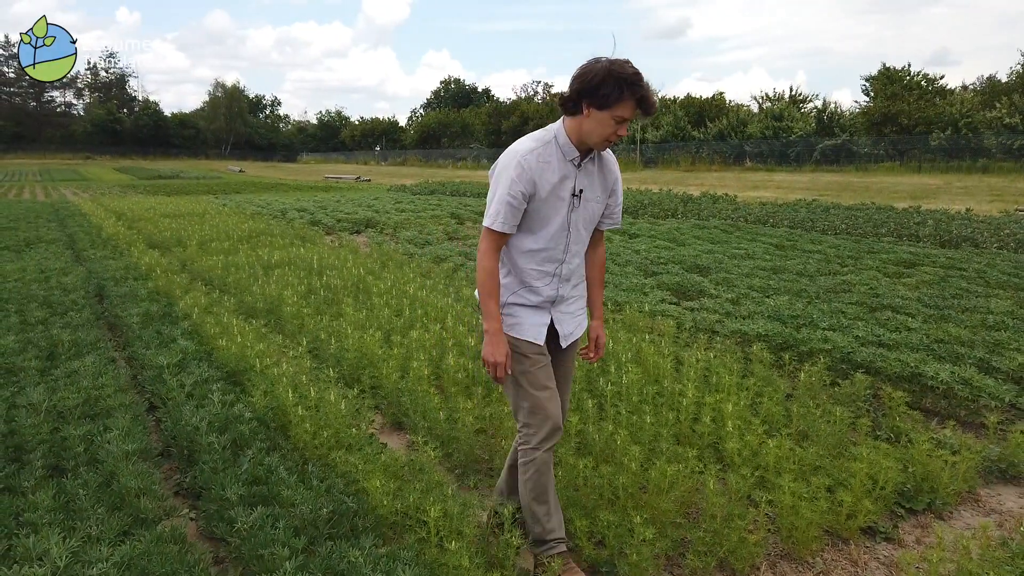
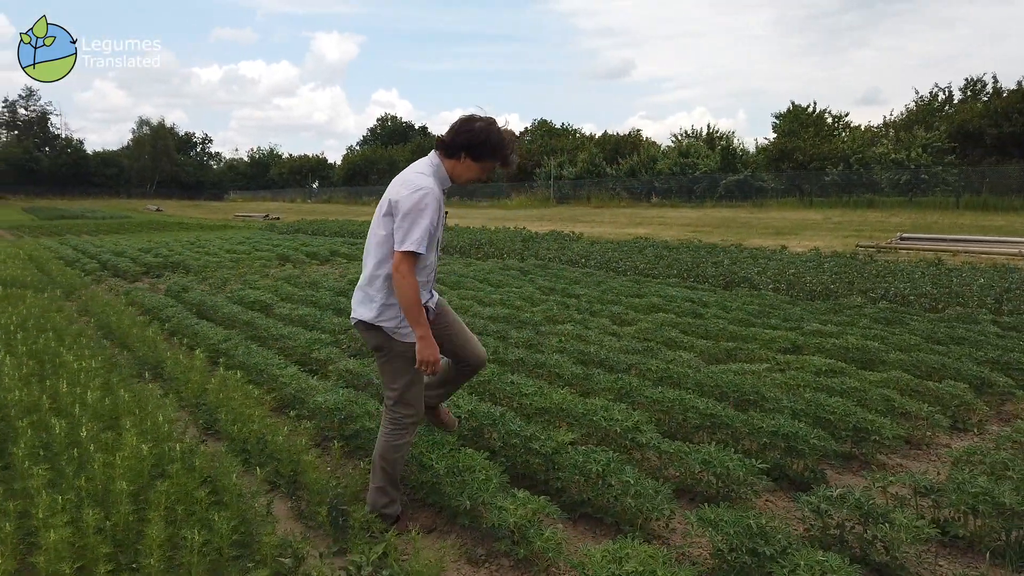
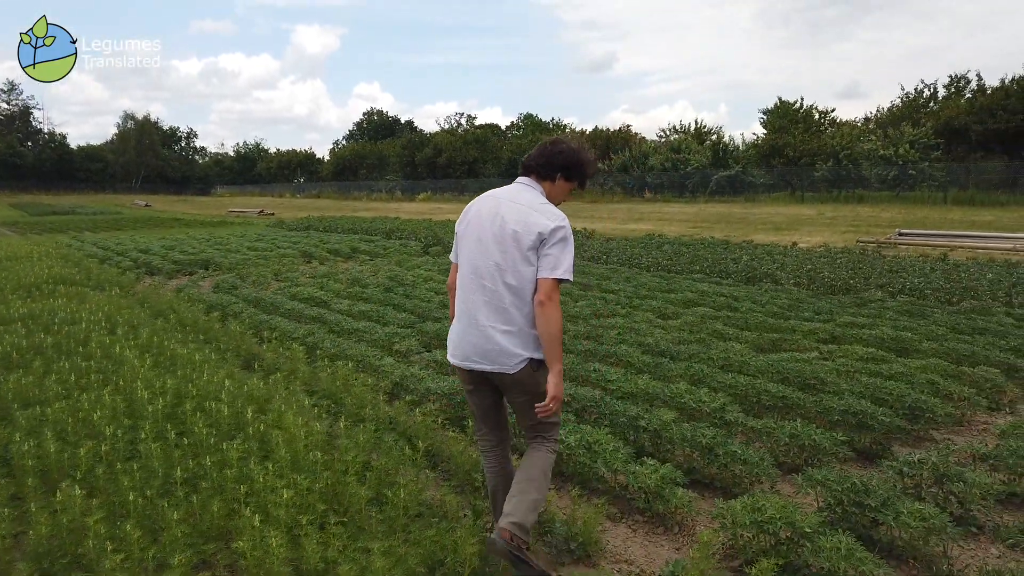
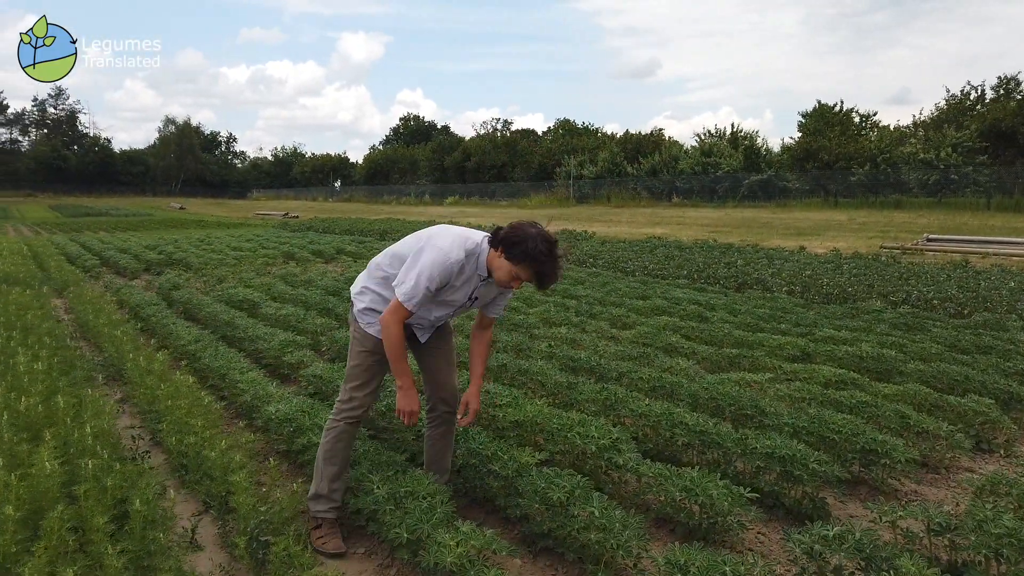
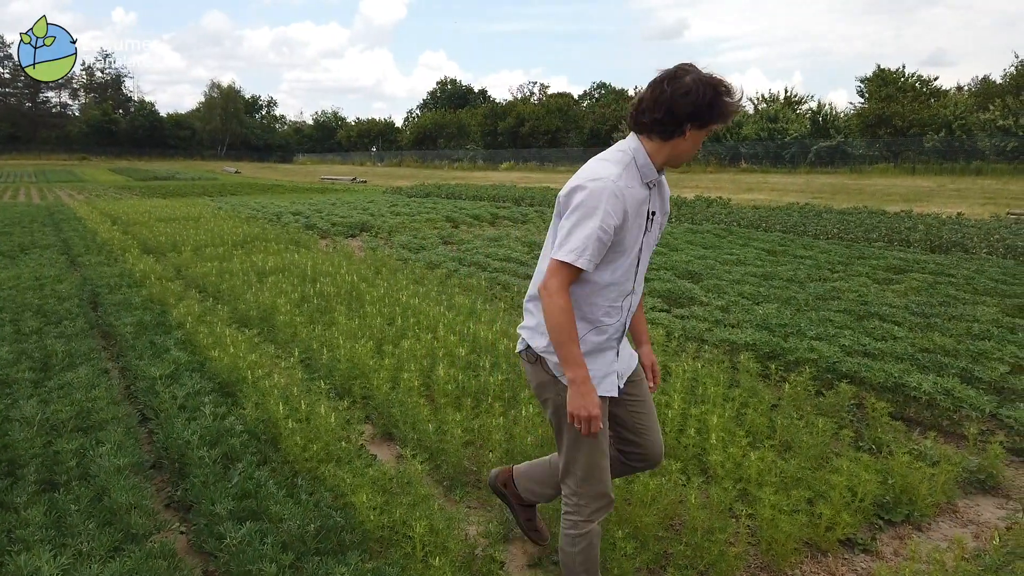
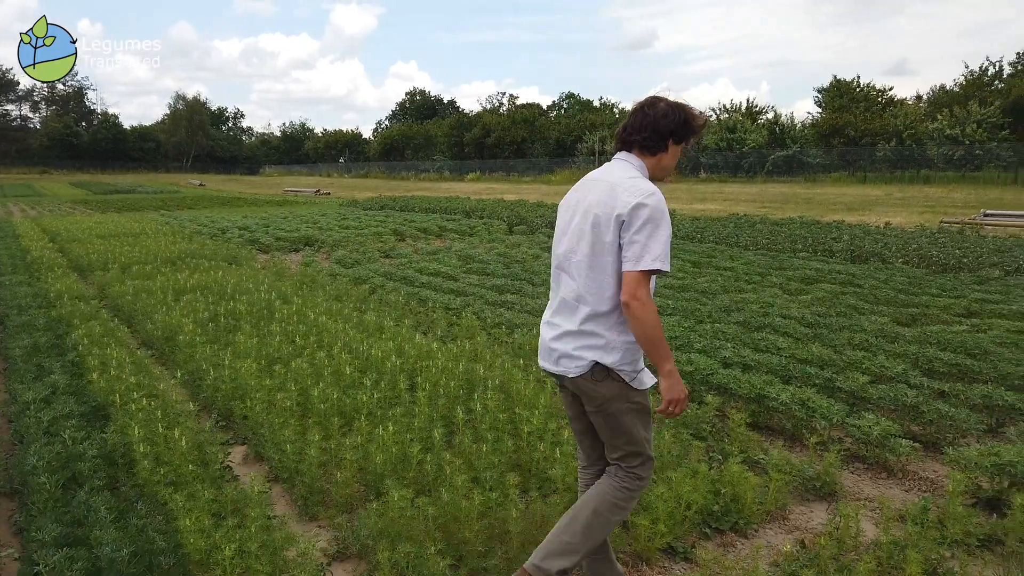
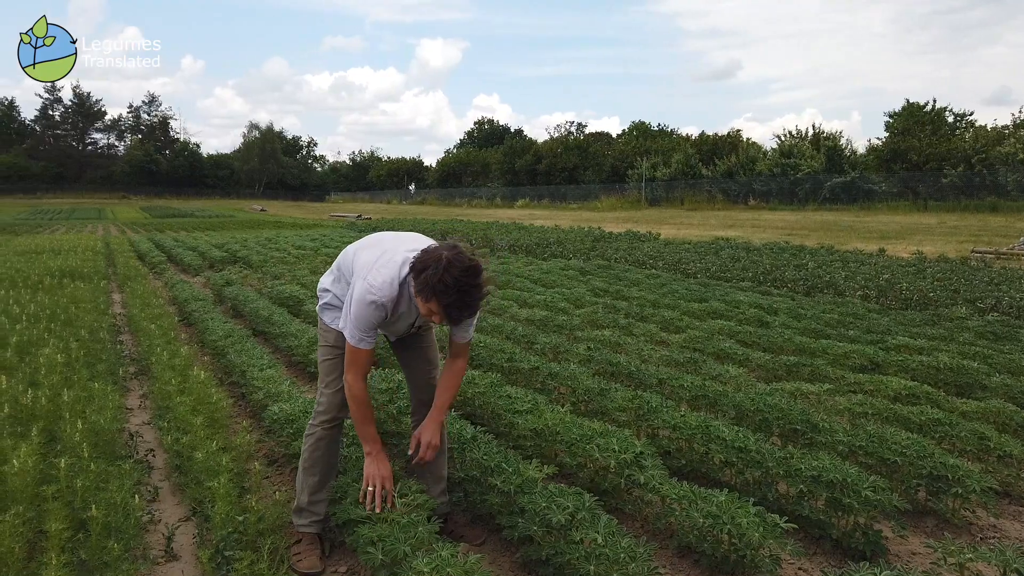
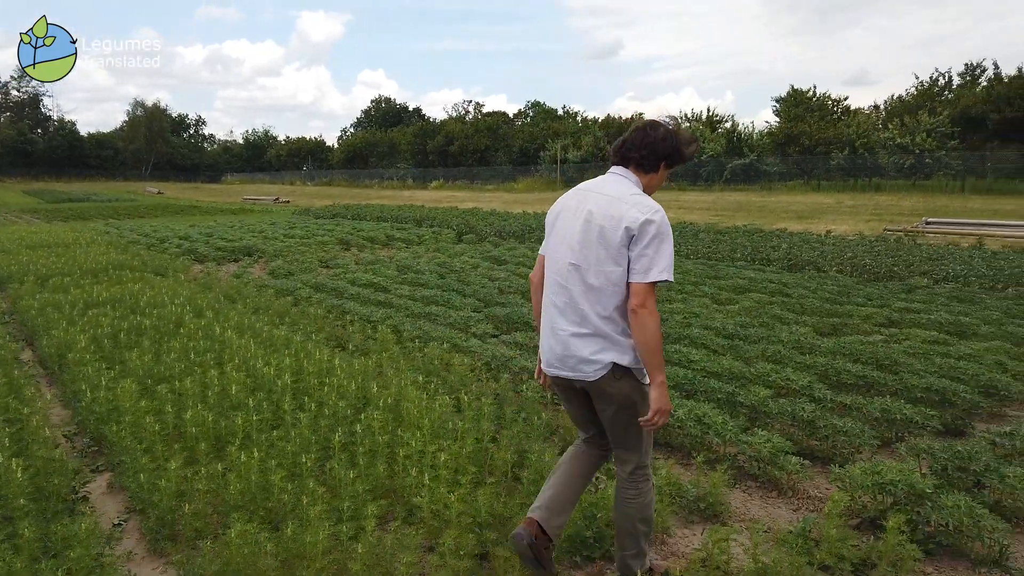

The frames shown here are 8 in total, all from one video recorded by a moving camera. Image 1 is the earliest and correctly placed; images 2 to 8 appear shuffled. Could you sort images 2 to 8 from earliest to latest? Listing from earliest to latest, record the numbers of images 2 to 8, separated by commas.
5, 6, 8, 3, 2, 4, 7
